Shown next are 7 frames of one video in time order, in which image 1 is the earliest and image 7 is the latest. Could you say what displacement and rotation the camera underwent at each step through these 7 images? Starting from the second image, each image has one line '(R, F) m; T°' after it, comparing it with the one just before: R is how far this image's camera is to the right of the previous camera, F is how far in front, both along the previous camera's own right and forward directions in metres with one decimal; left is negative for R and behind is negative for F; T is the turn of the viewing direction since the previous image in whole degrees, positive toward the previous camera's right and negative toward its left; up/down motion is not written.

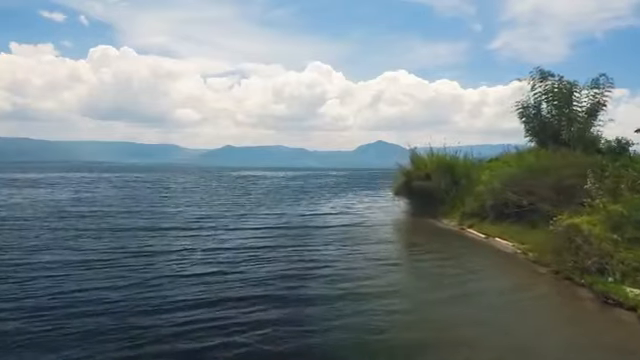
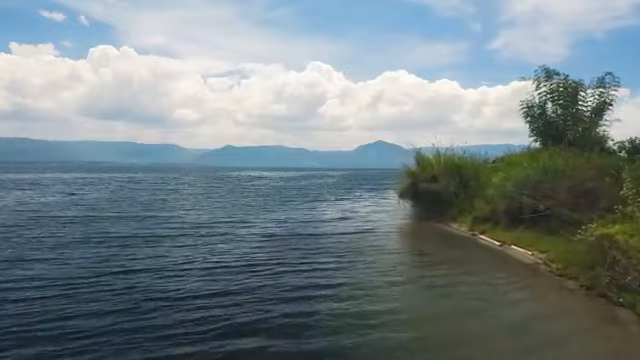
(-0.1, +1.8) m; 0°
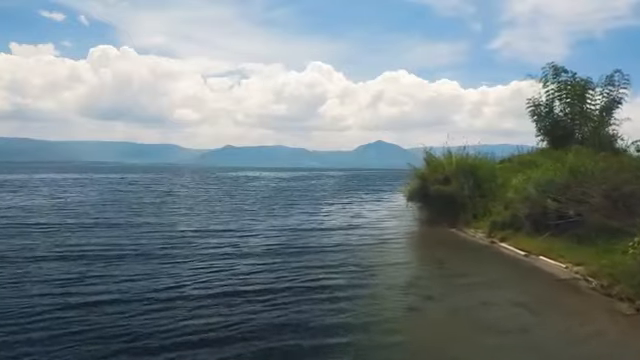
(-0.2, +2.7) m; 0°
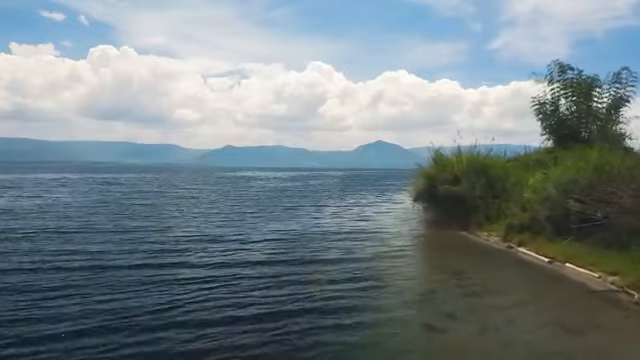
(-0.1, +2.2) m; 0°
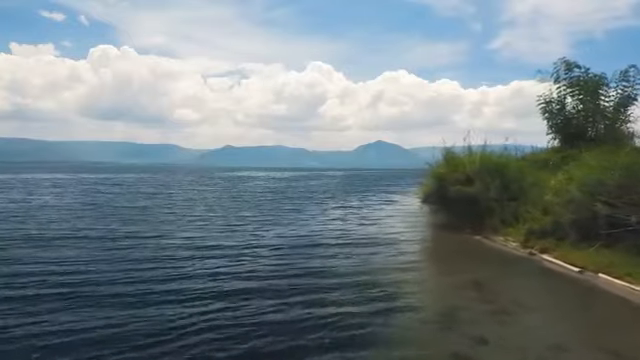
(-0.2, +2.1) m; 0°
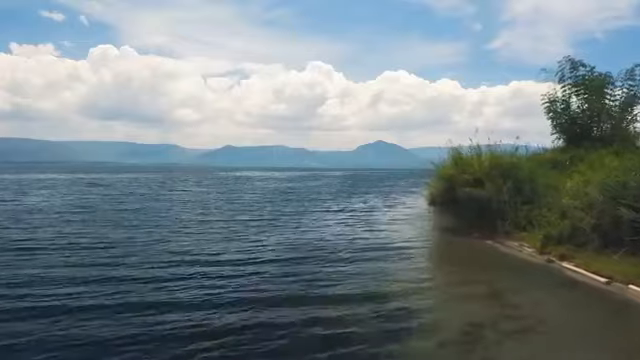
(-0.1, +1.5) m; 0°
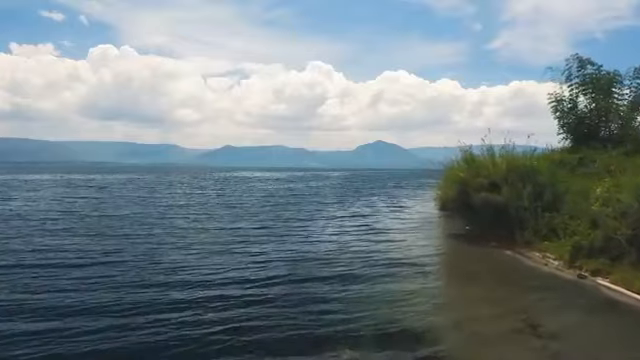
(-0.1, +2.4) m; 0°
